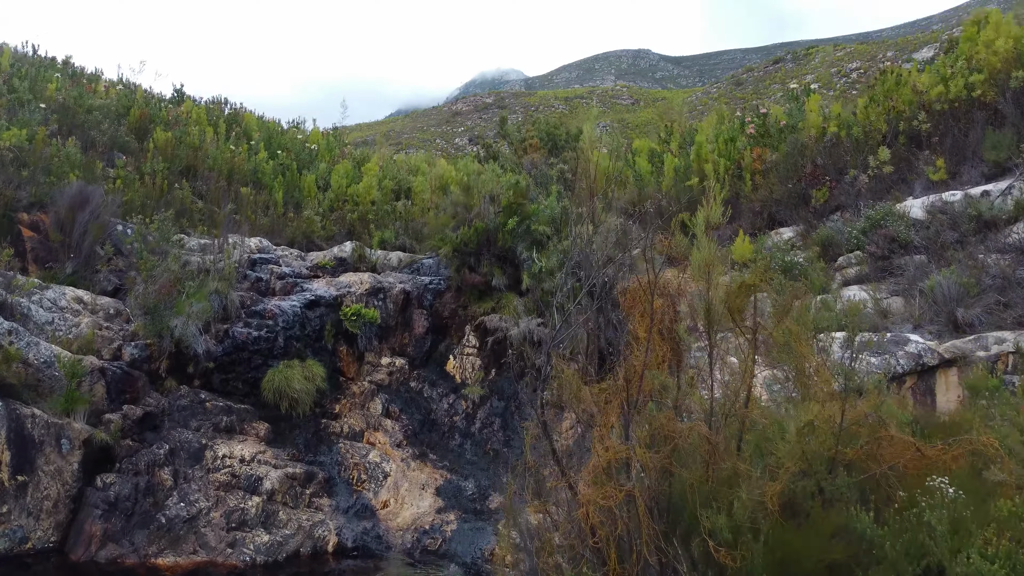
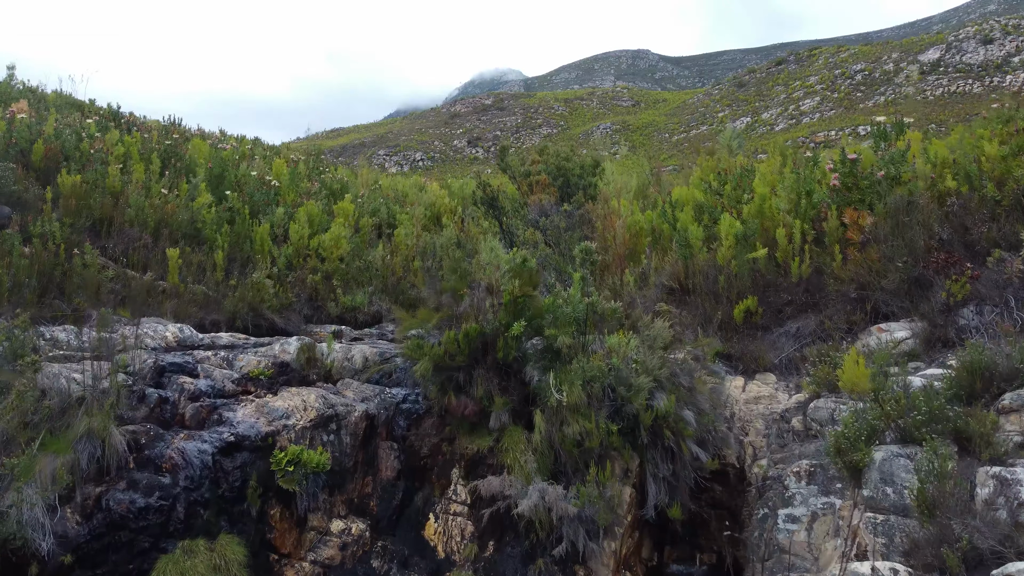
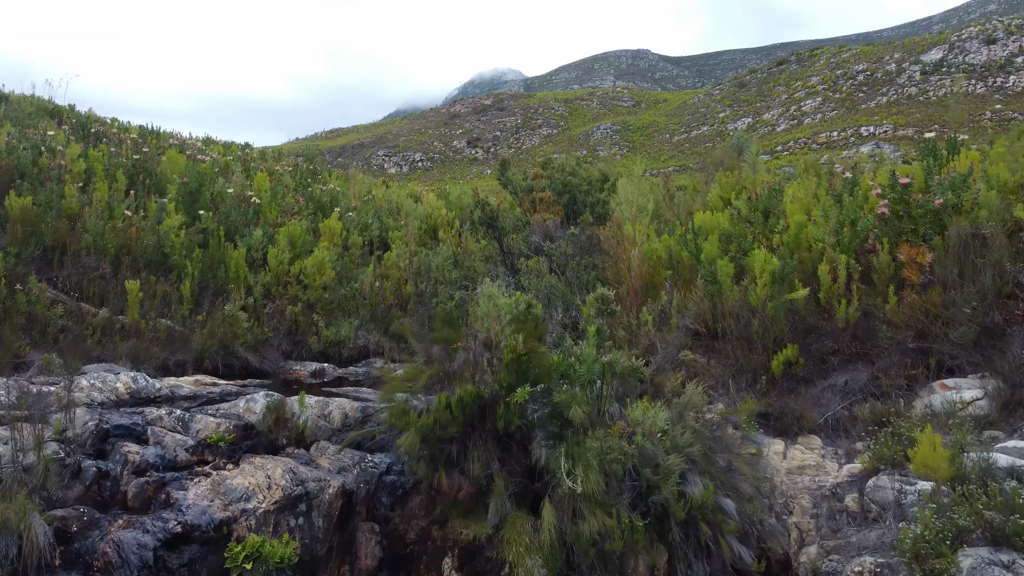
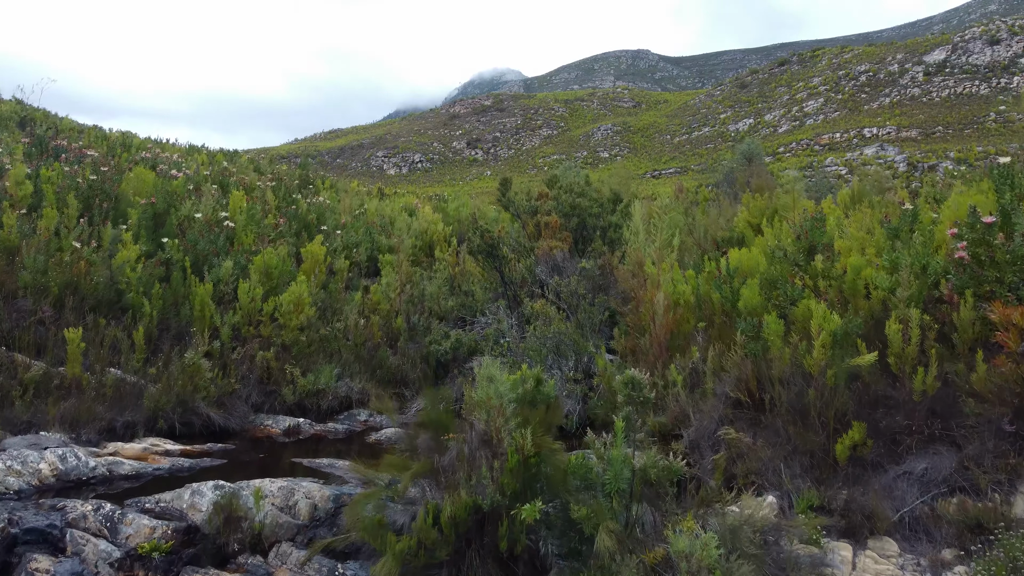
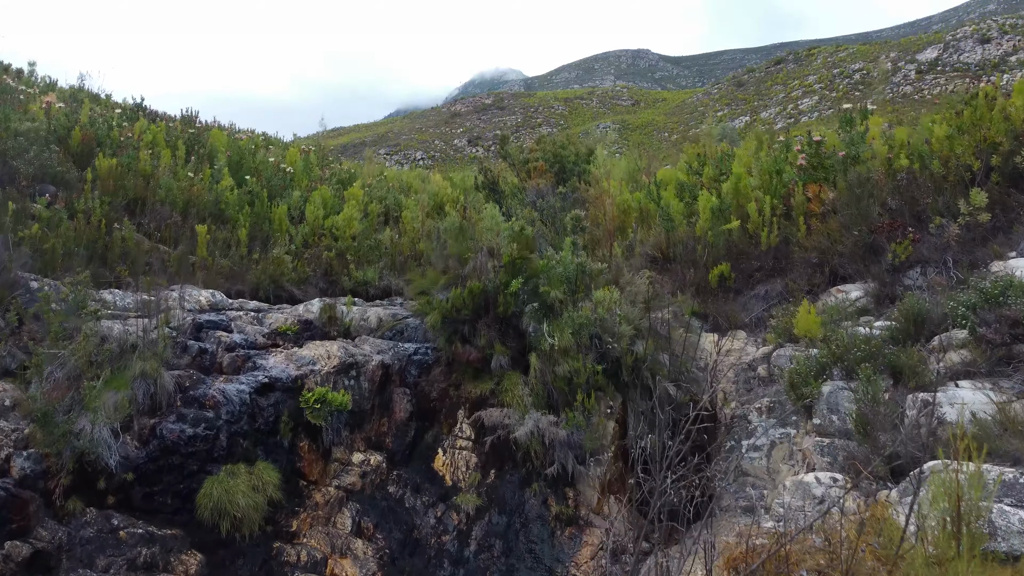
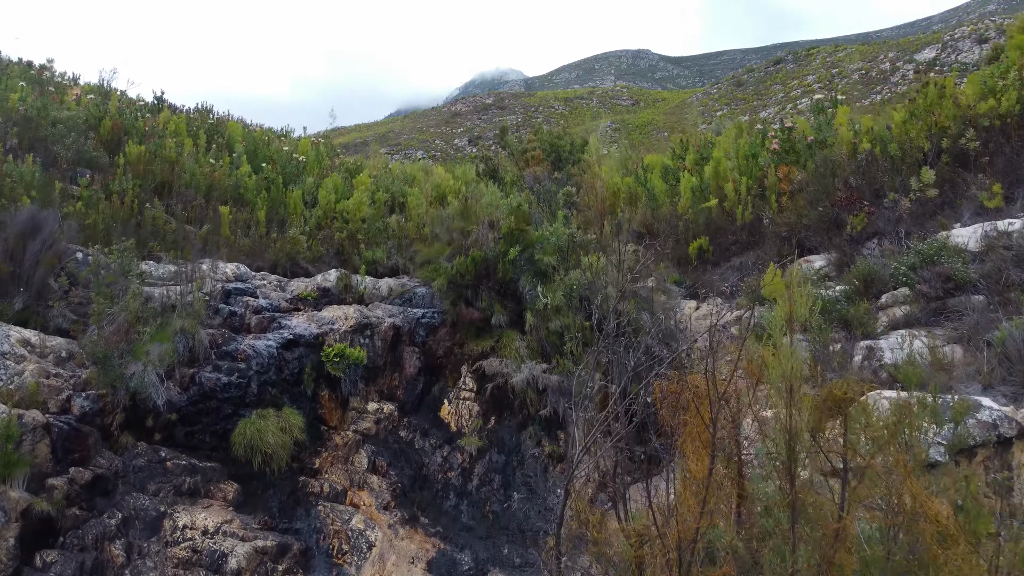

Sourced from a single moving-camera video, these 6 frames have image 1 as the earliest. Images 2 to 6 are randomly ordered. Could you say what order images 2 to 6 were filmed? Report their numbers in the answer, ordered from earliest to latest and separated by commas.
6, 5, 2, 3, 4
